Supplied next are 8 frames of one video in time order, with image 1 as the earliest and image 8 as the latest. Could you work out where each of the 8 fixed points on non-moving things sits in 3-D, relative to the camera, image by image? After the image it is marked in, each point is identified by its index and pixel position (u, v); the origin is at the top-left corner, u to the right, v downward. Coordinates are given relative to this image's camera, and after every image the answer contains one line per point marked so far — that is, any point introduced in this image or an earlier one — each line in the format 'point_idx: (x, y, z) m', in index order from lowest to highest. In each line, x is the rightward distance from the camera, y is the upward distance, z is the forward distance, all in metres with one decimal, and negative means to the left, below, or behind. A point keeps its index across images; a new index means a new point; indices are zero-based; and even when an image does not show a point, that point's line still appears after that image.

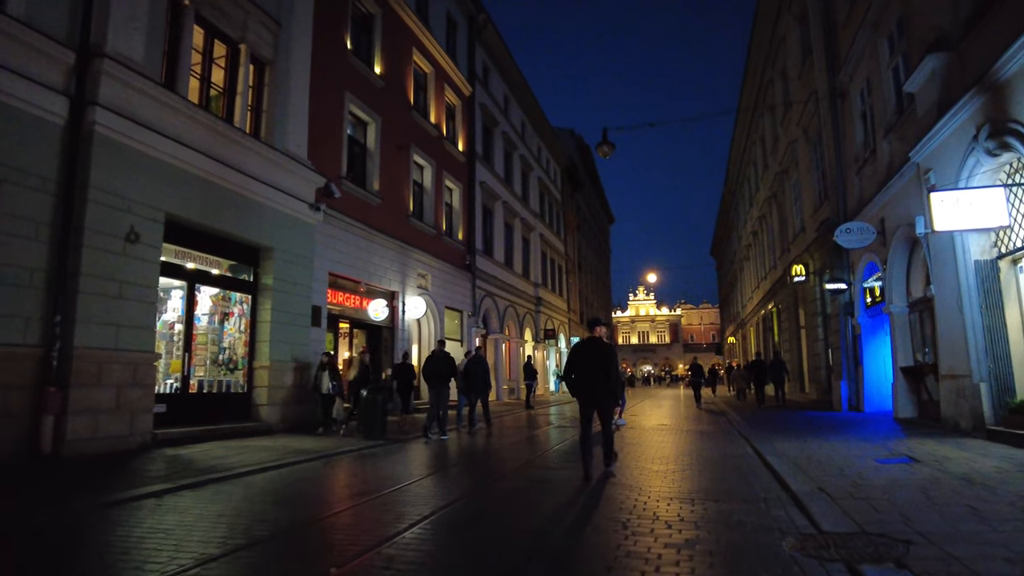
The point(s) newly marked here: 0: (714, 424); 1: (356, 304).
0: (+5.1, -3.5, +16.6) m
1: (-4.2, -0.4, +17.5) m
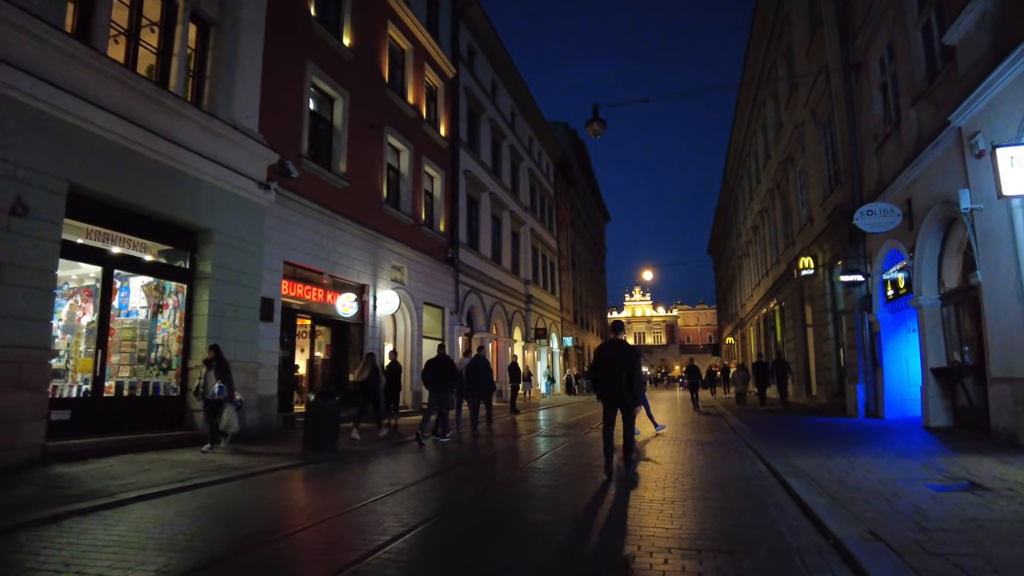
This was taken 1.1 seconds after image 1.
0: (+4.6, -3.3, +14.9) m
1: (-4.7, -0.2, +15.8) m
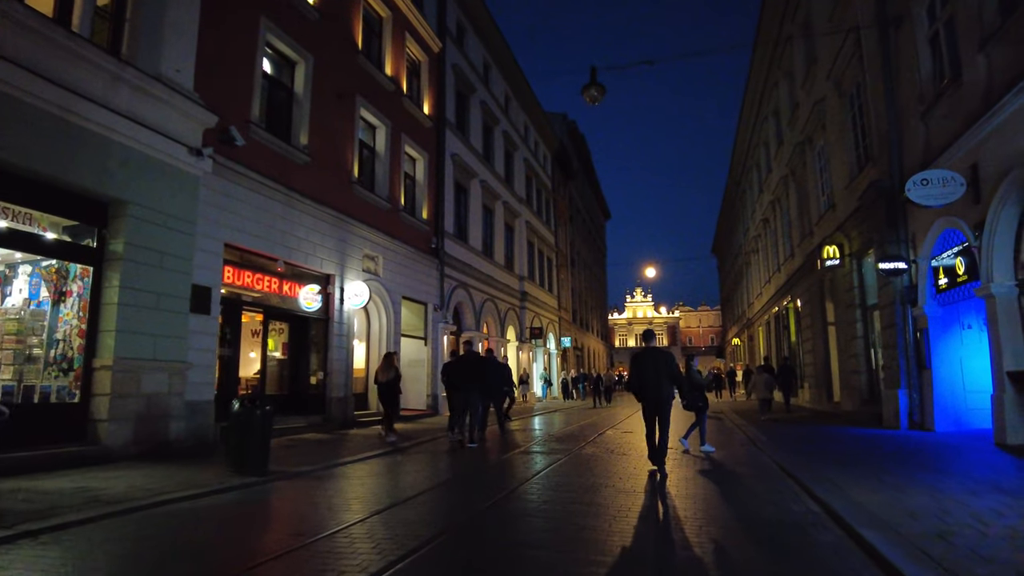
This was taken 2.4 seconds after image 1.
0: (+4.3, -3.1, +12.8) m
1: (-5.0, 0.0, +13.7) m
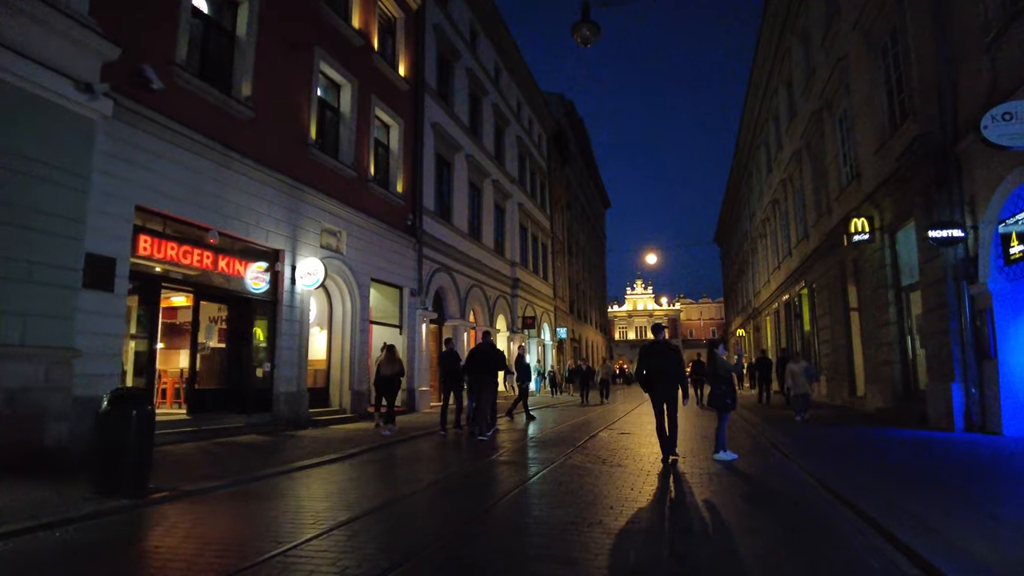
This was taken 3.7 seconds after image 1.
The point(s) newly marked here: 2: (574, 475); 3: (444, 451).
0: (+3.9, -2.7, +10.7) m
1: (-5.4, +0.4, +11.6) m
2: (+0.8, -2.5, +8.6) m
3: (-1.2, -3.2, +13.3) m
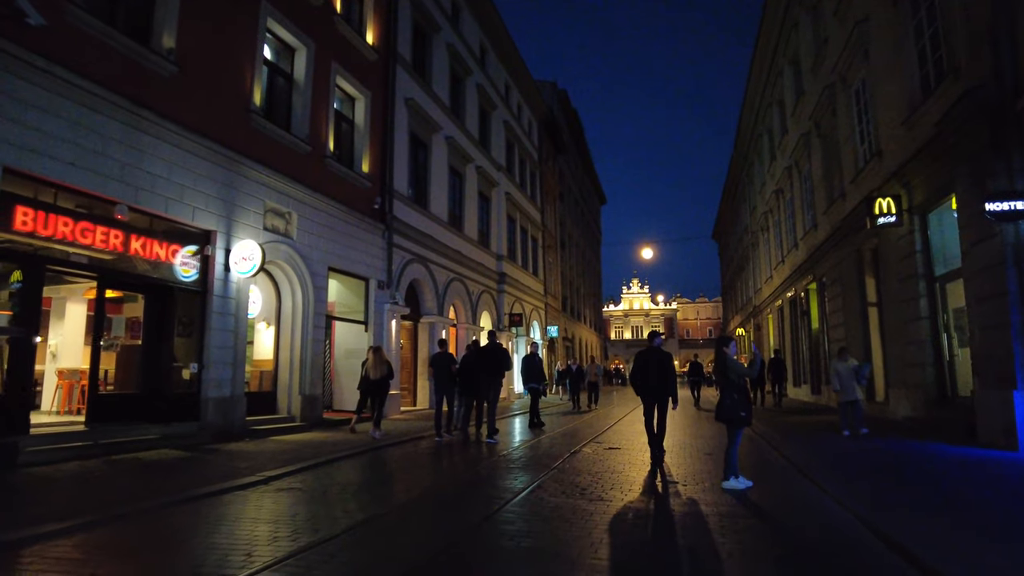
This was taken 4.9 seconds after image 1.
0: (+3.4, -2.5, +8.8) m
1: (-5.9, +0.6, +9.7) m
2: (+0.3, -2.3, +6.8) m
3: (-1.7, -3.0, +11.4) m
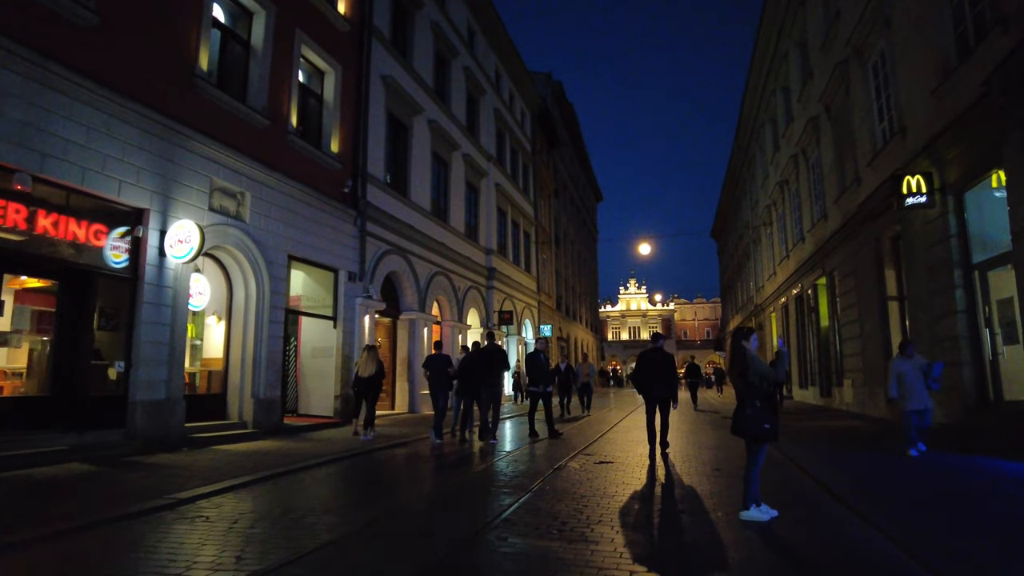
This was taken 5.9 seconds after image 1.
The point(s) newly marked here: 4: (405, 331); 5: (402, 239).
0: (+3.1, -2.3, +7.4) m
1: (-6.2, +0.8, +8.2) m
2: (0.0, -2.1, +5.3) m
3: (-2.1, -2.8, +10.0) m
4: (-3.0, -1.2, +18.4) m
5: (-3.0, +1.3, +18.0) m
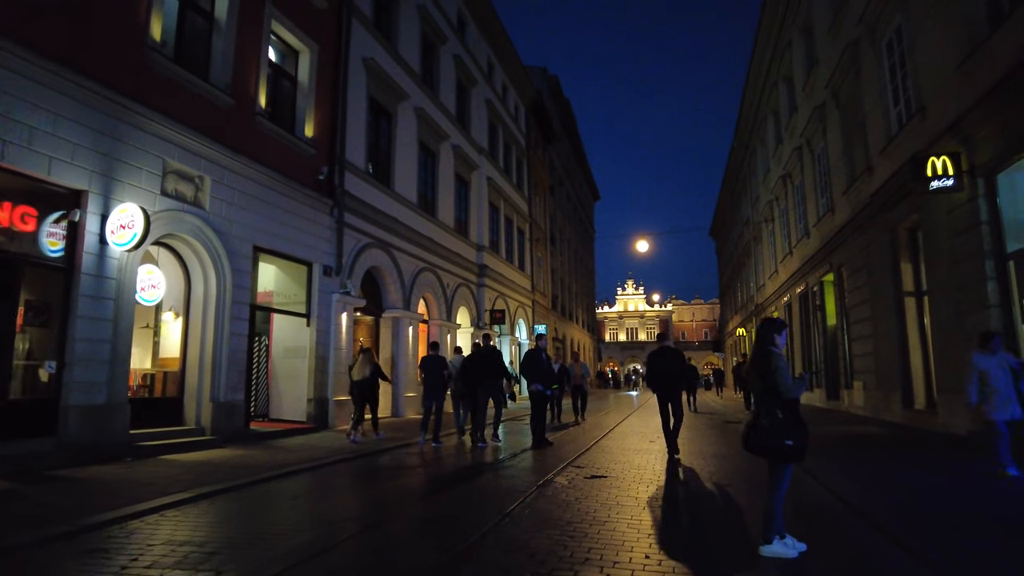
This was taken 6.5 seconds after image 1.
0: (+2.8, -2.2, +6.3) m
1: (-6.4, +1.0, +7.1) m
2: (-0.2, -2.0, +4.2) m
3: (-2.3, -2.7, +8.9) m
4: (-3.3, -1.1, +17.4) m
5: (-3.3, +1.4, +17.0) m
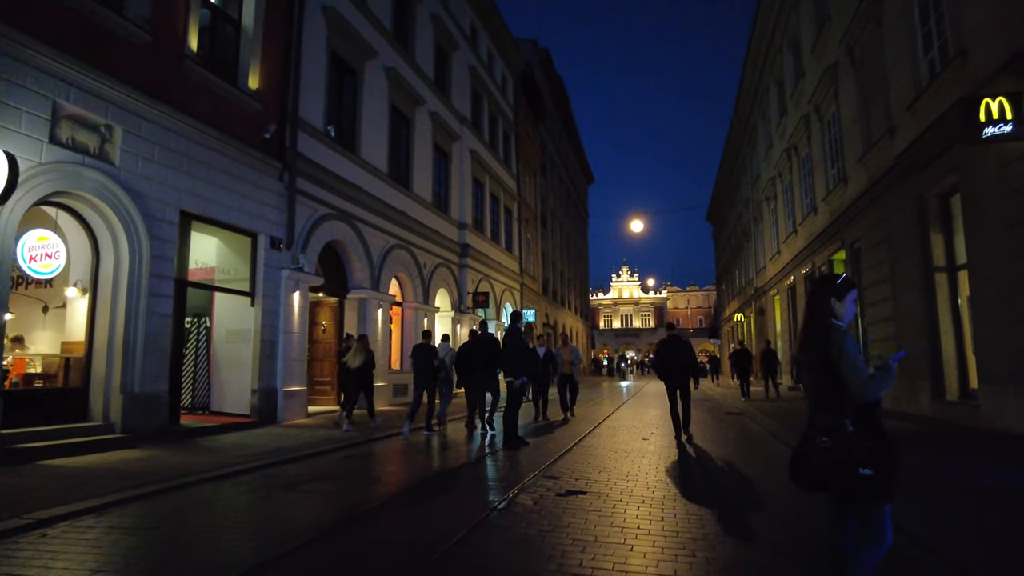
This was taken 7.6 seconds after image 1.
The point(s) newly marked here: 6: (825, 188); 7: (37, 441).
0: (+2.4, -1.9, +4.7) m
1: (-6.9, +1.3, +5.3) m
2: (-0.6, -1.7, +2.5) m
3: (-2.7, -2.4, +7.2) m
4: (-3.8, -0.6, +15.7) m
5: (-3.7, +2.0, +15.2) m
6: (+9.0, +2.9, +19.1) m
7: (-5.7, -1.8, +7.9) m
